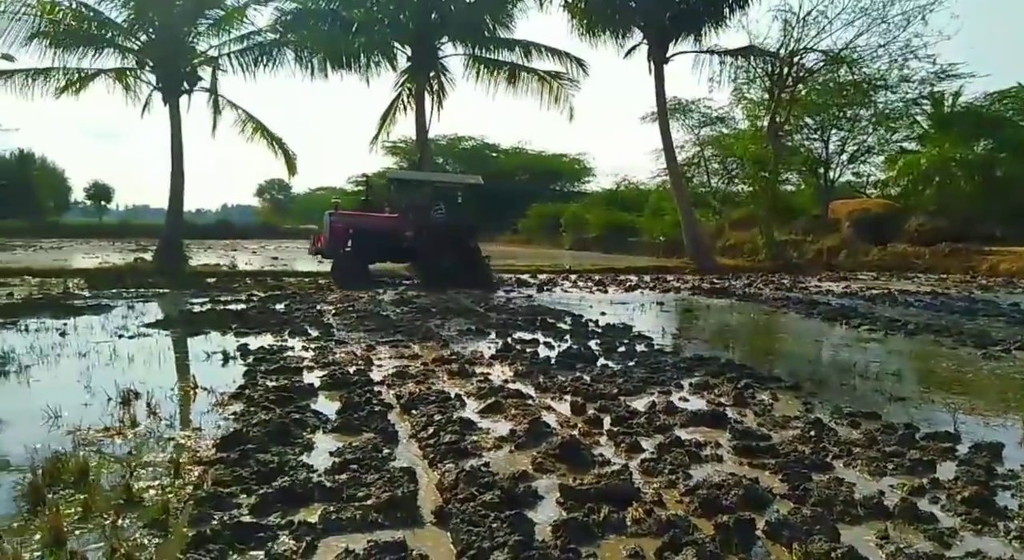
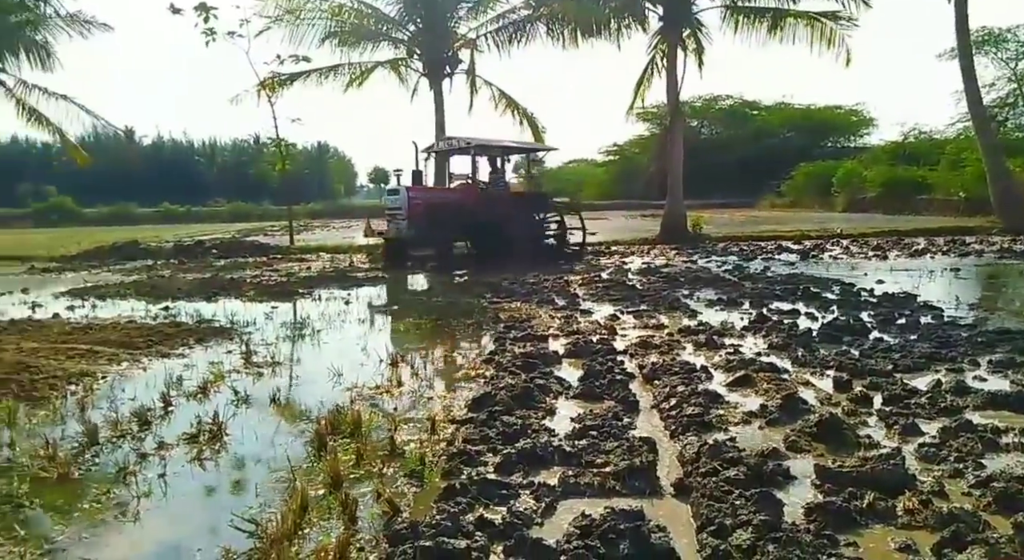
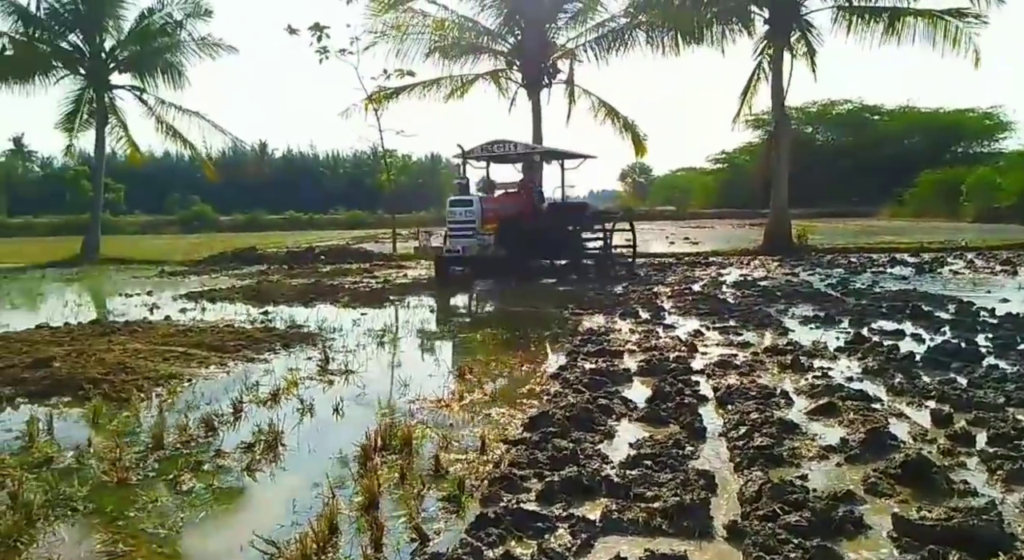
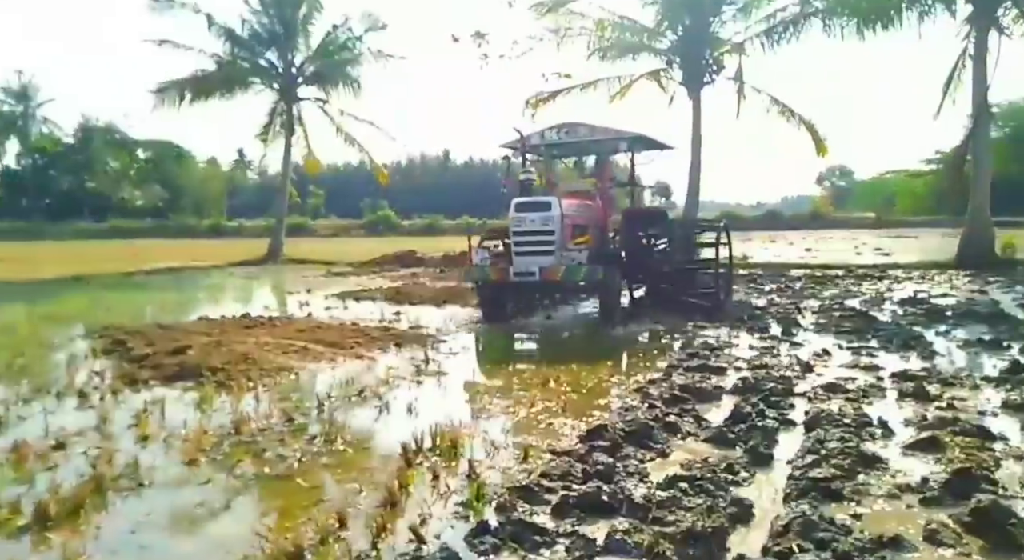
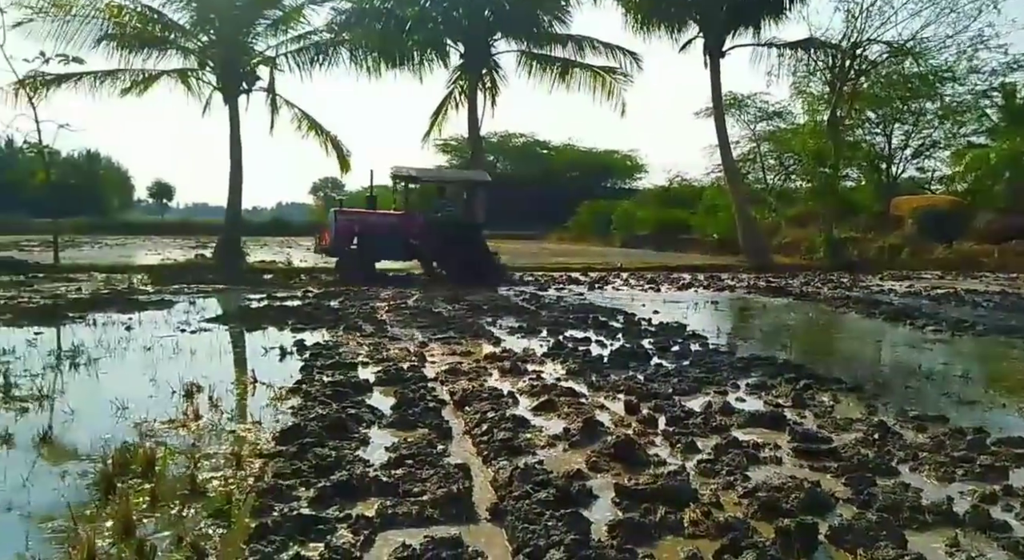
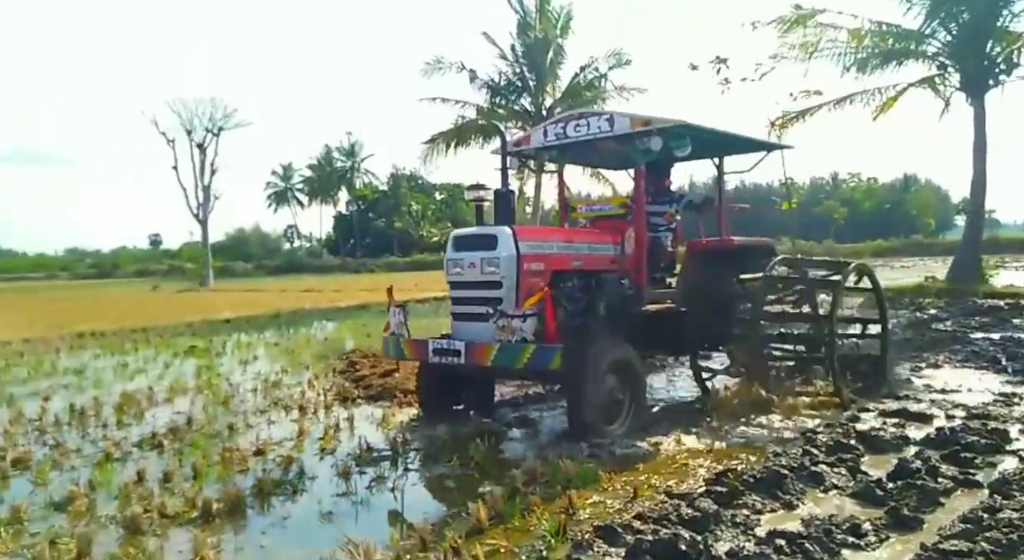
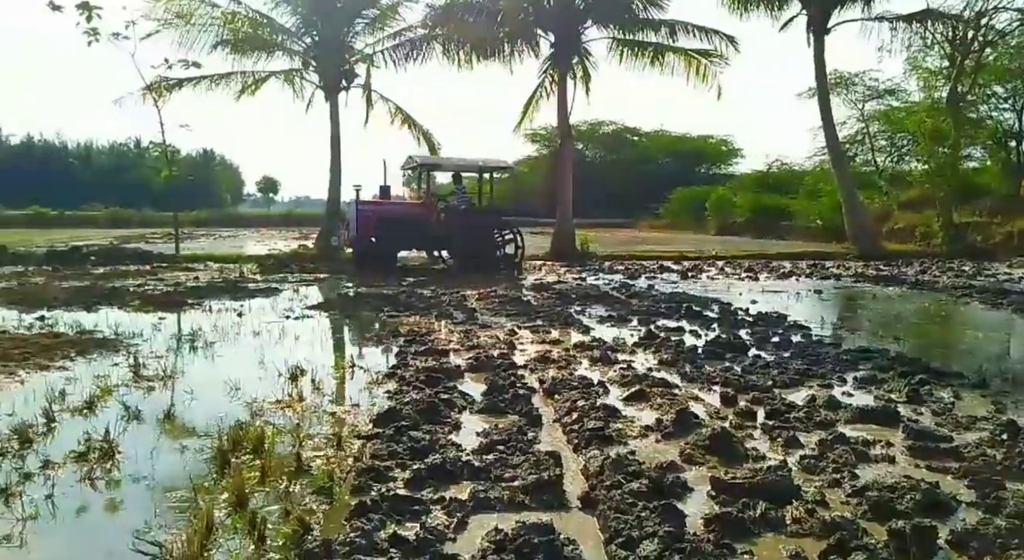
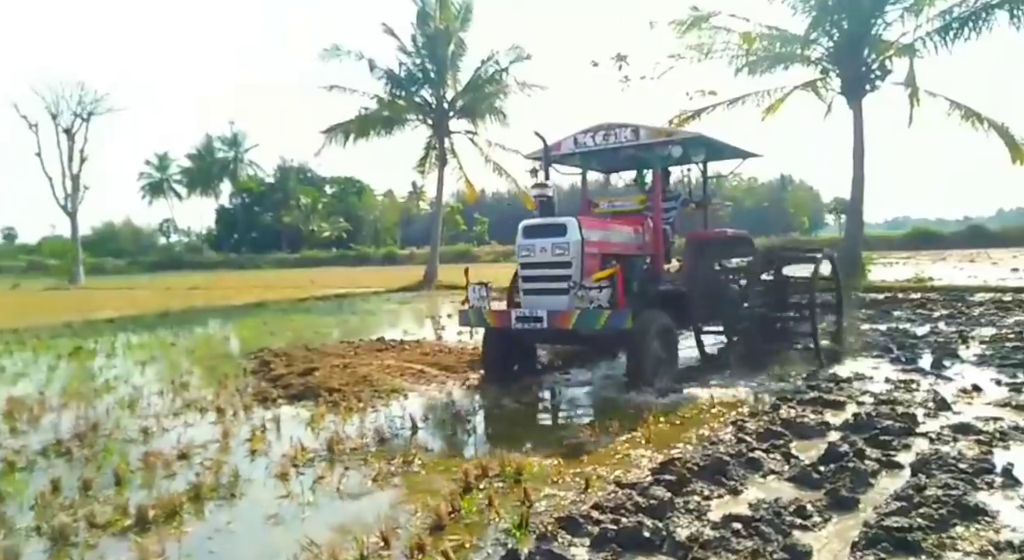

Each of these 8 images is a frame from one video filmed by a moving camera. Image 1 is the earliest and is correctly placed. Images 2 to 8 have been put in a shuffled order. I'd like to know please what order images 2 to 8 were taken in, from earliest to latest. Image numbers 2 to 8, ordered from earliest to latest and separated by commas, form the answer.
5, 7, 2, 3, 4, 8, 6
